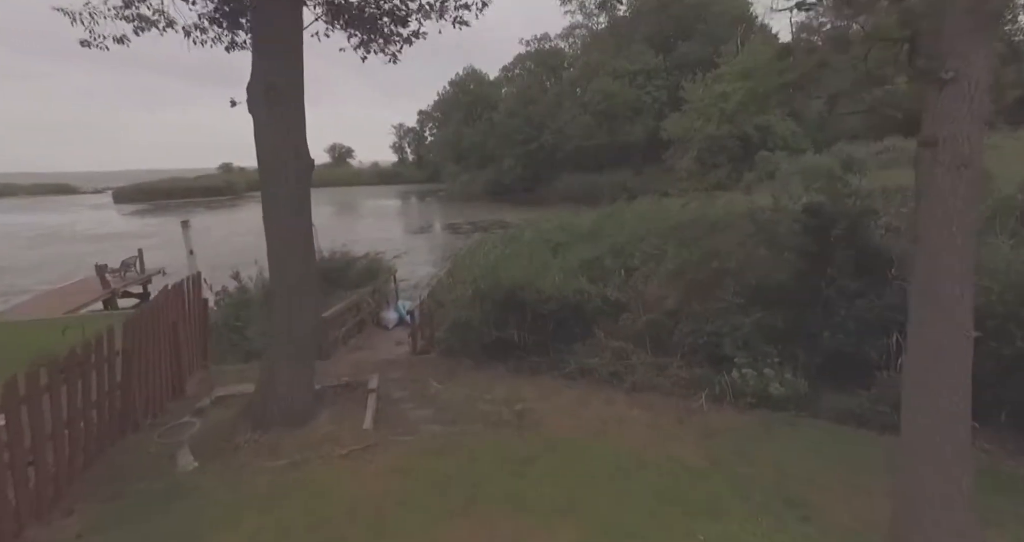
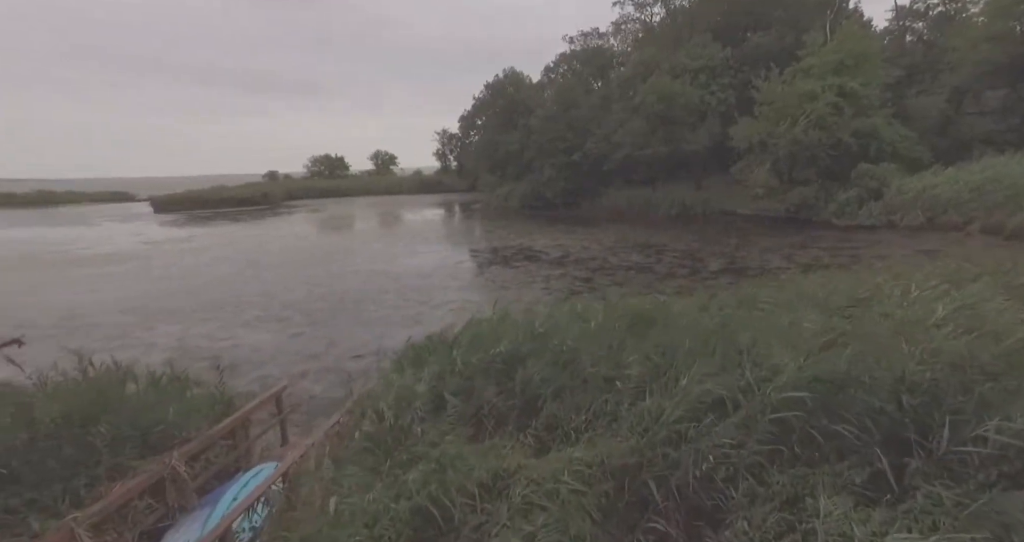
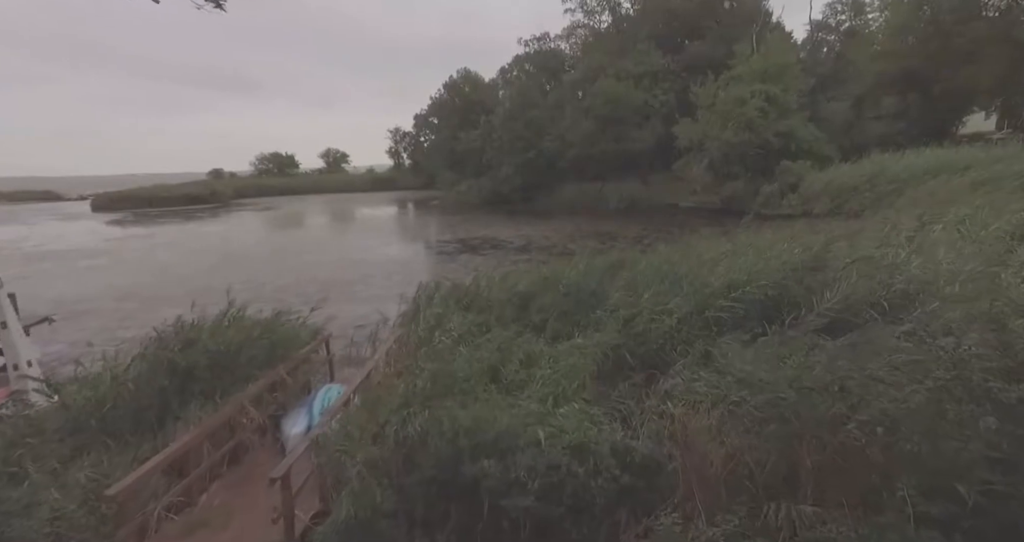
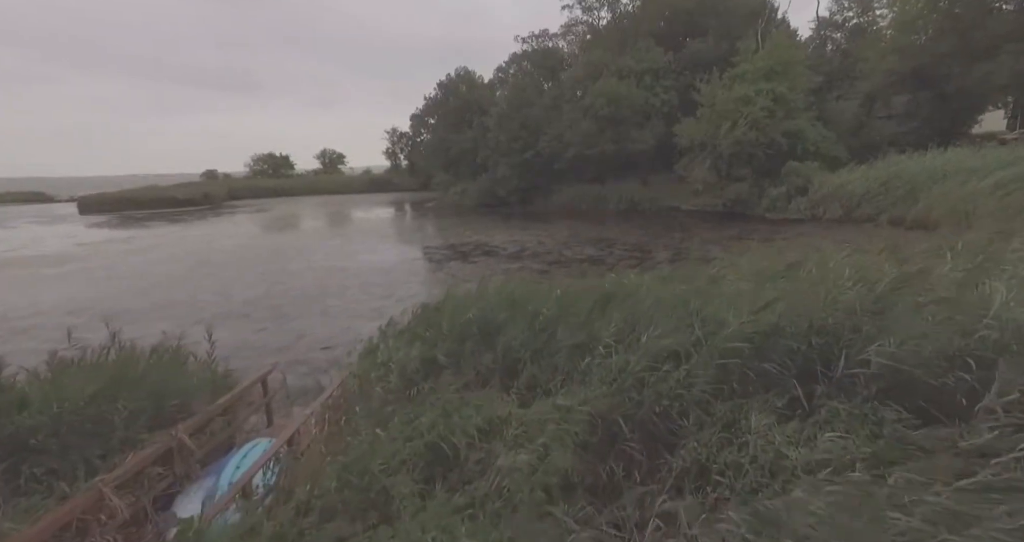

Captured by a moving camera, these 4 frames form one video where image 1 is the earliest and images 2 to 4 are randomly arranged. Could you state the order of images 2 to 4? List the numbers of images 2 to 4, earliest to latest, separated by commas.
3, 4, 2
